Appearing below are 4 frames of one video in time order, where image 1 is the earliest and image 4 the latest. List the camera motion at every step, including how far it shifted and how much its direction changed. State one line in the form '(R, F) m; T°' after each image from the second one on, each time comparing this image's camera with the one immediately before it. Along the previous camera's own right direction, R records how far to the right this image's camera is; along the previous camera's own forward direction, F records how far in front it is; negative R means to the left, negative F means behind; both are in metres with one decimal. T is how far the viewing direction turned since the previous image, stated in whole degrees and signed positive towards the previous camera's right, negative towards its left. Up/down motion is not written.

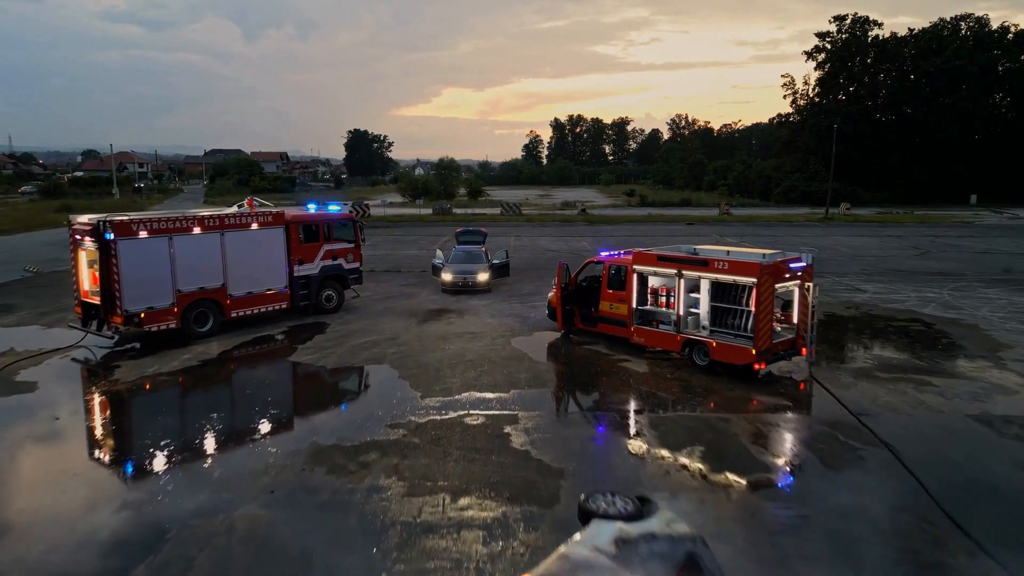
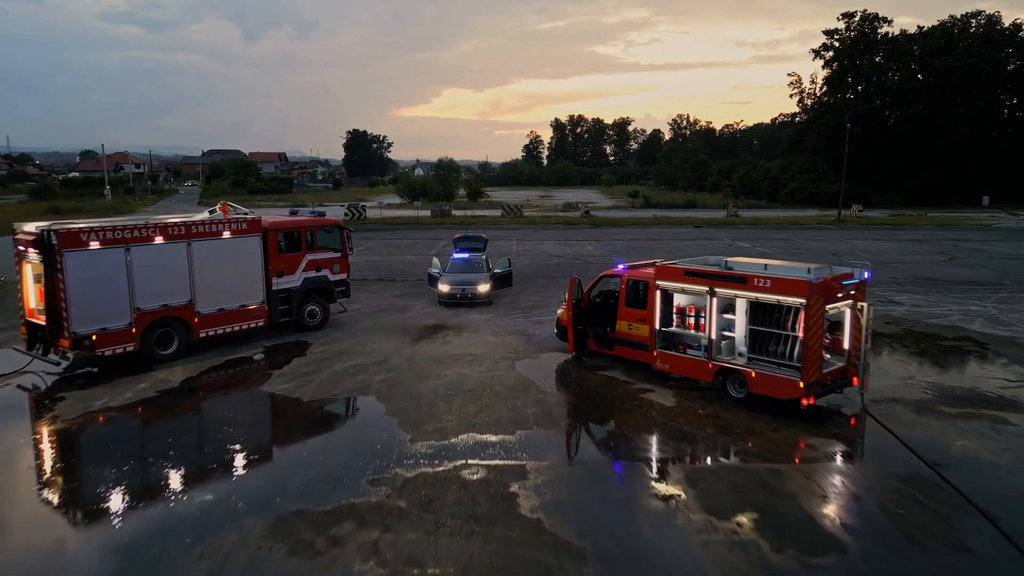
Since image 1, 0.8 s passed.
(-0.1, +1.6) m; 0°
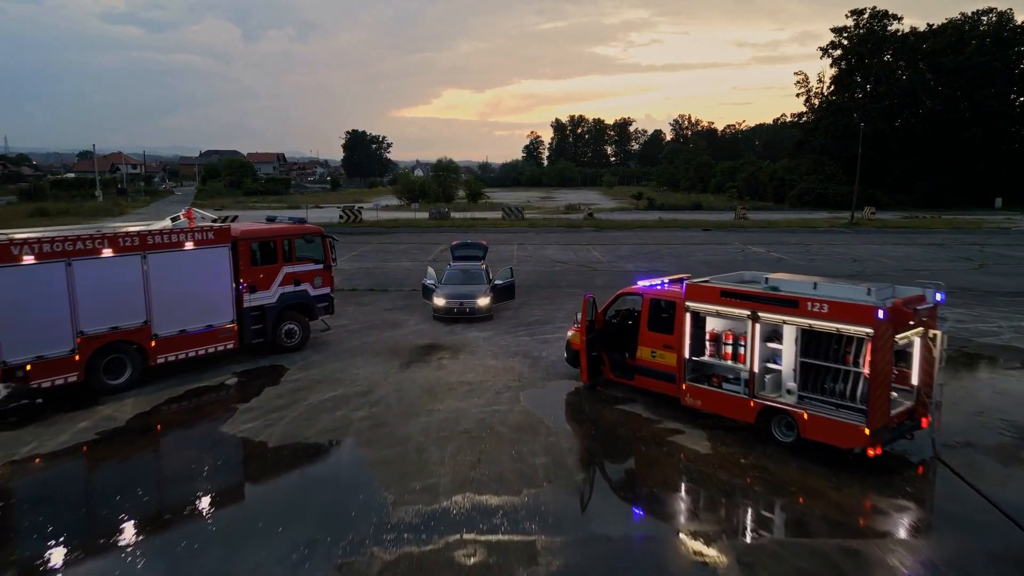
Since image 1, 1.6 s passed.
(-0.1, +1.6) m; 0°
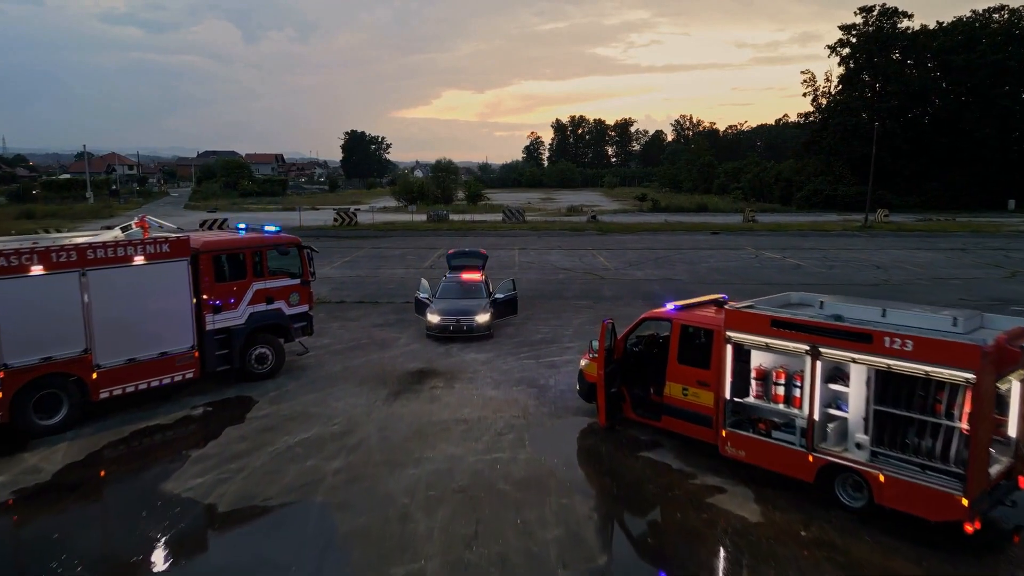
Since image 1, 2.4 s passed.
(0.0, +1.6) m; 0°
